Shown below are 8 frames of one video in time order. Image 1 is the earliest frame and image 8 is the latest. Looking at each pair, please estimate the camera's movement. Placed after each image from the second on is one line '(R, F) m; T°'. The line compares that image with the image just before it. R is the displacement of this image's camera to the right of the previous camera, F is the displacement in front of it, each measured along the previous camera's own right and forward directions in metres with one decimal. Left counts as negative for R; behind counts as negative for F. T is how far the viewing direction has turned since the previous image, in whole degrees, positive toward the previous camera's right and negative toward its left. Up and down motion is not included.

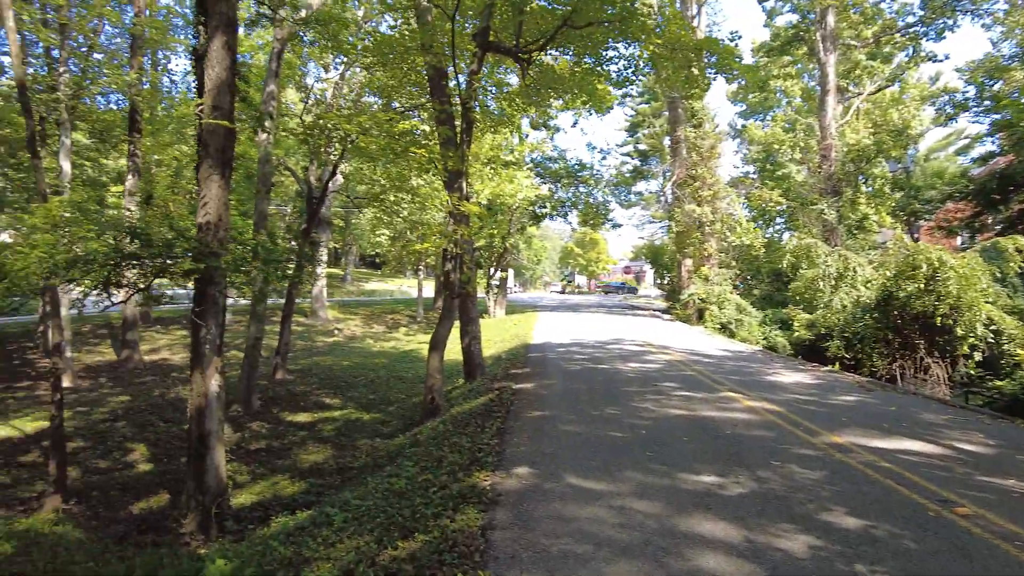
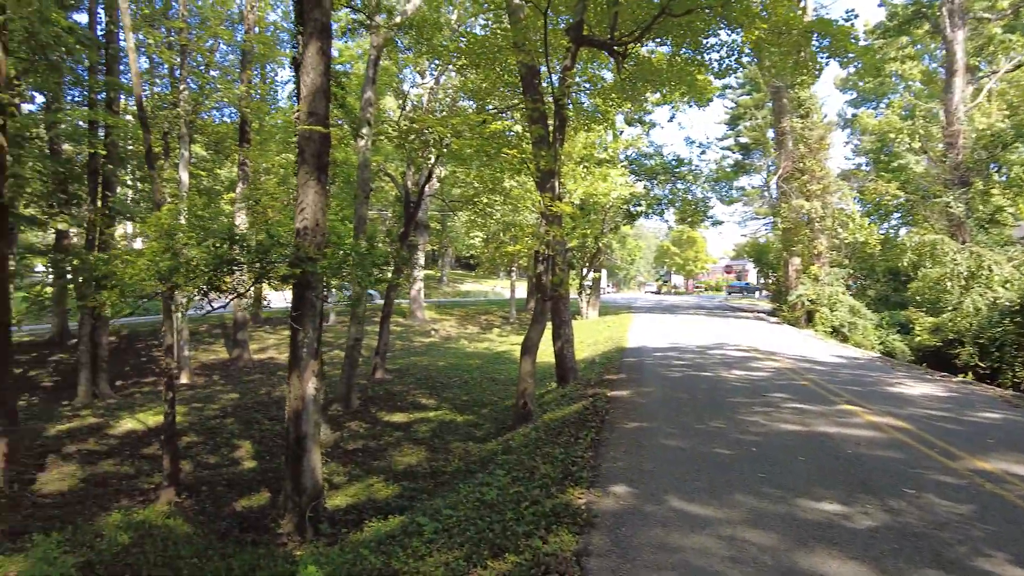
(0.0, +0.2) m; -8°
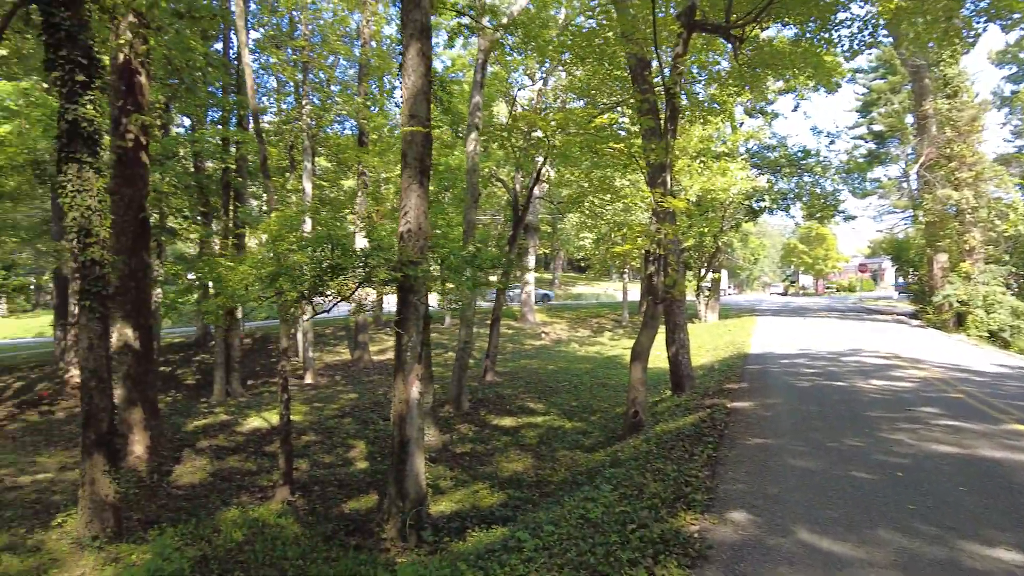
(+0.1, +0.3) m; -10°
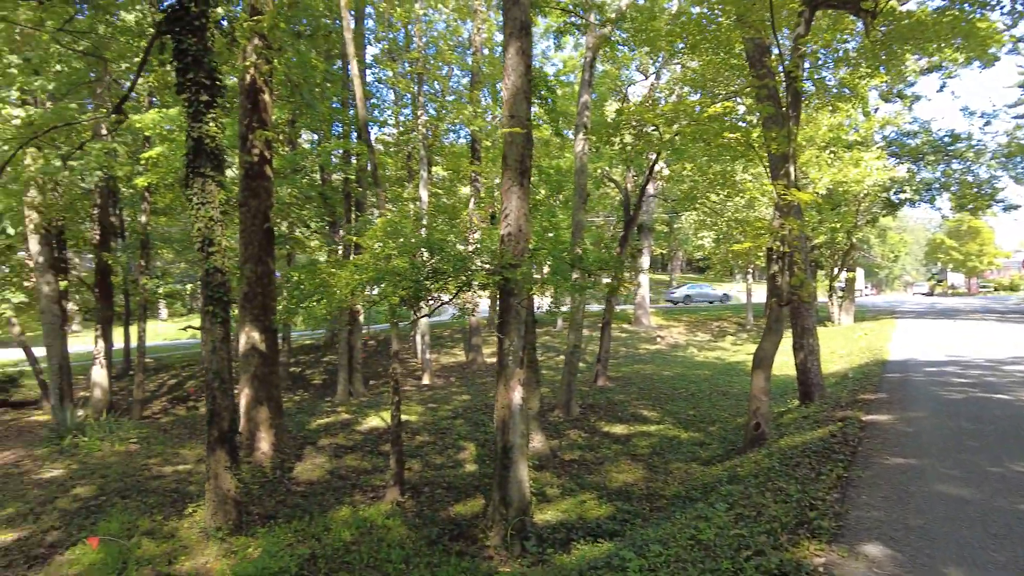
(+0.1, +0.2) m; -10°
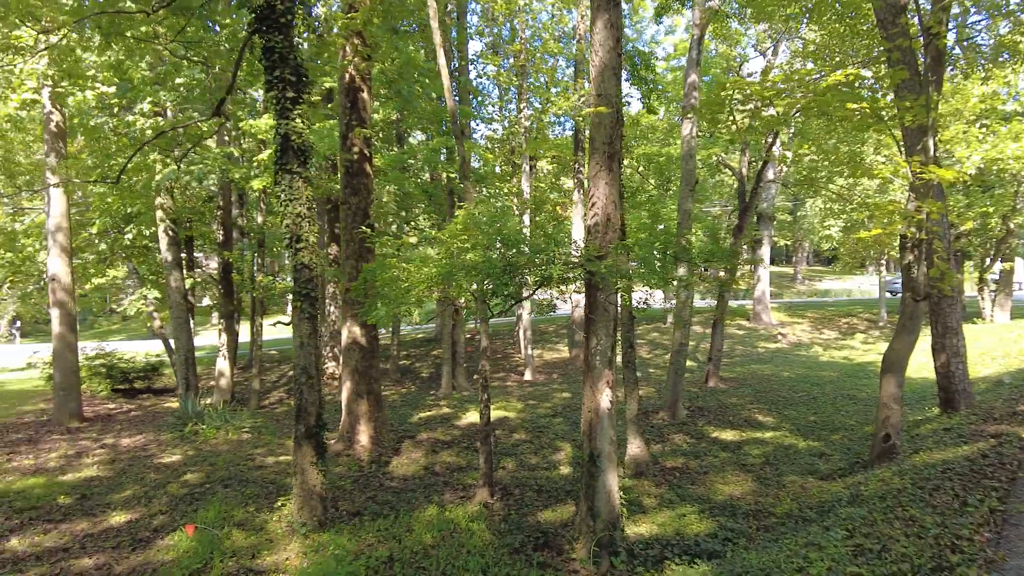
(+0.2, +0.4) m; -10°
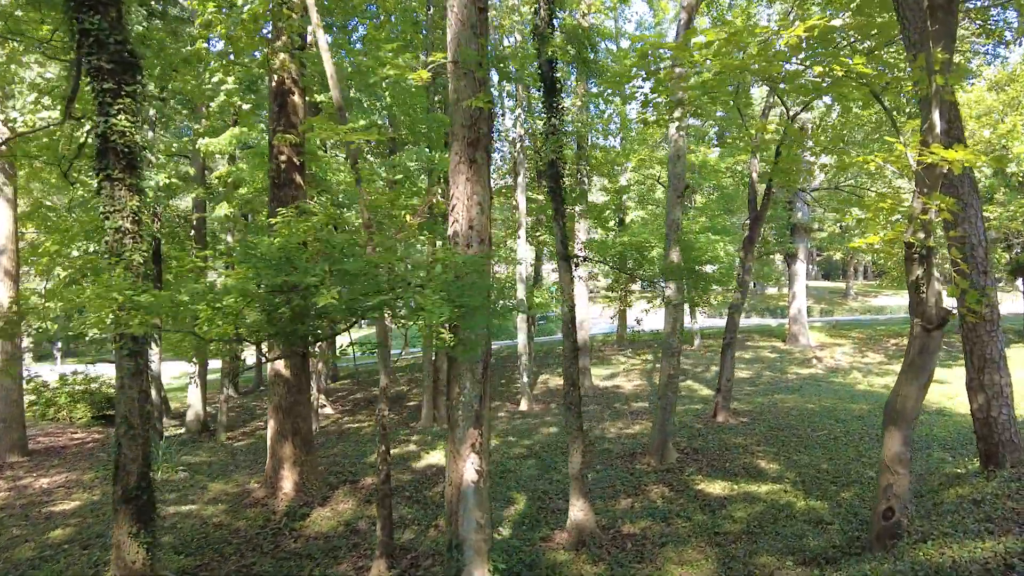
(+1.4, +1.5) m; -5°
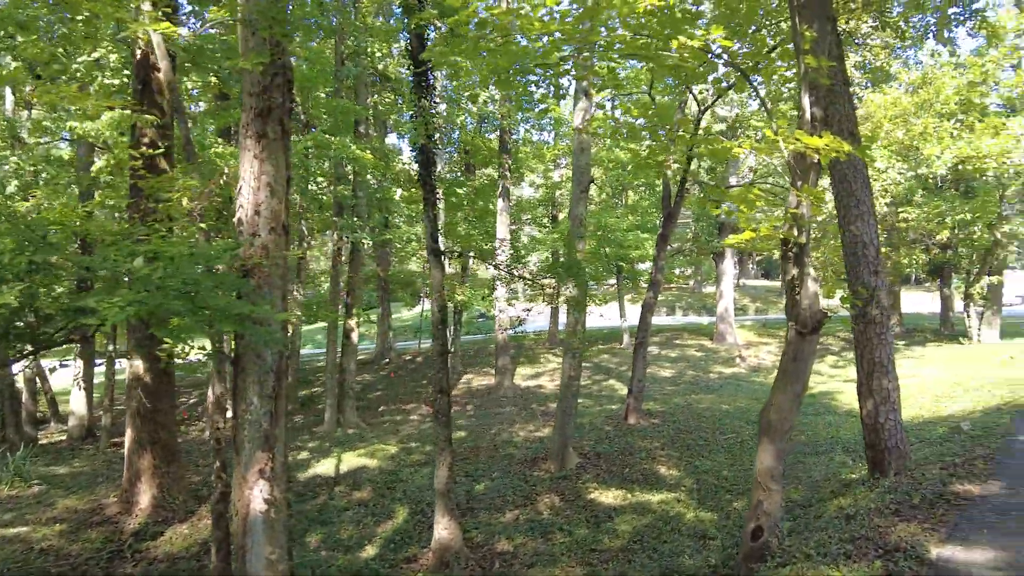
(+0.9, +0.5) m; +4°
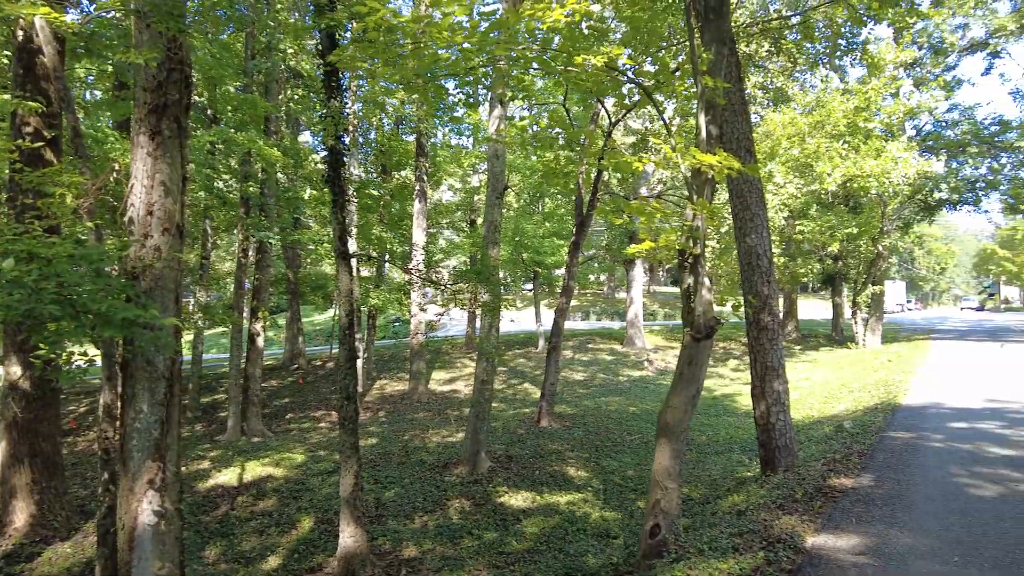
(+0.1, -0.1) m; +7°
